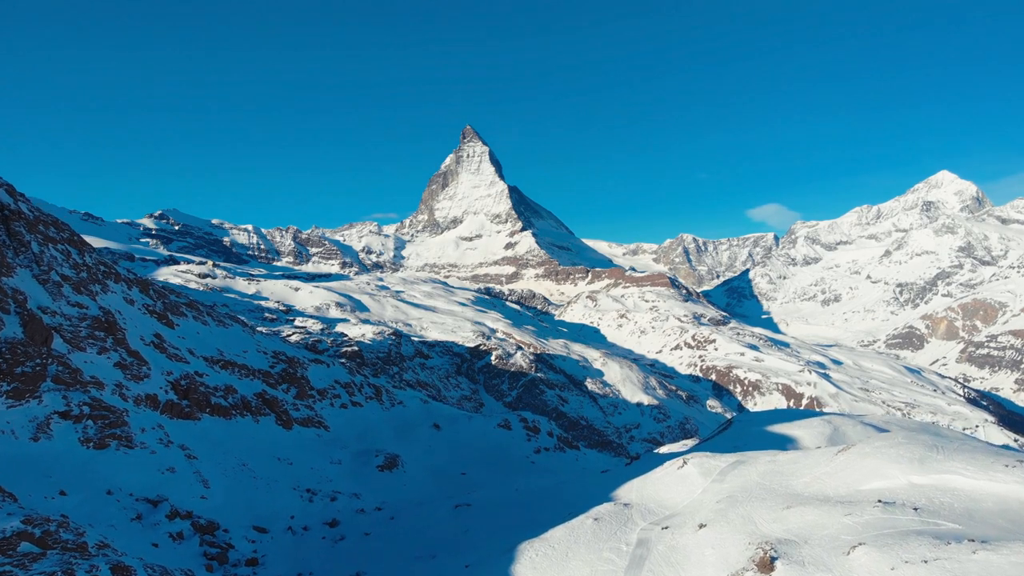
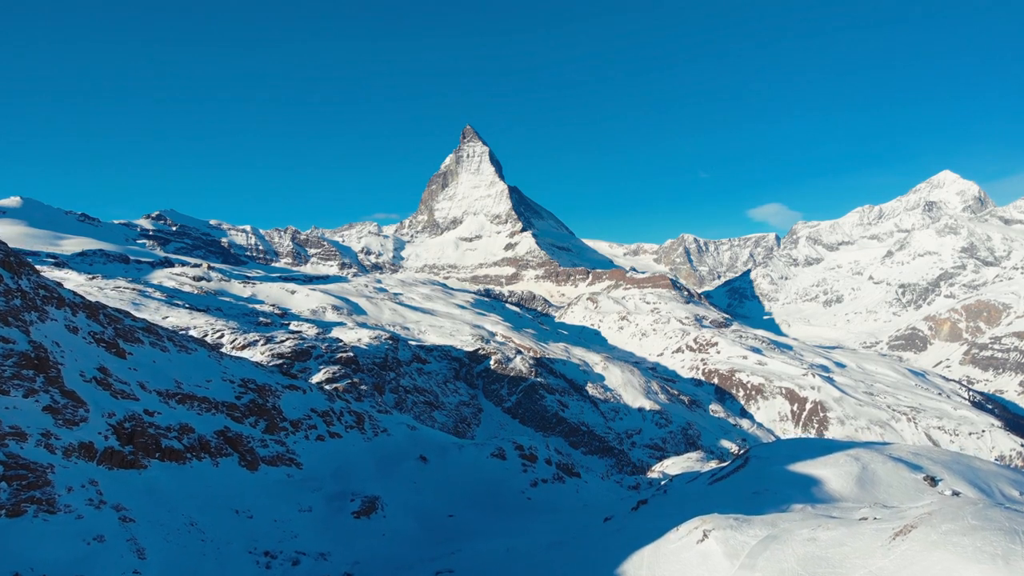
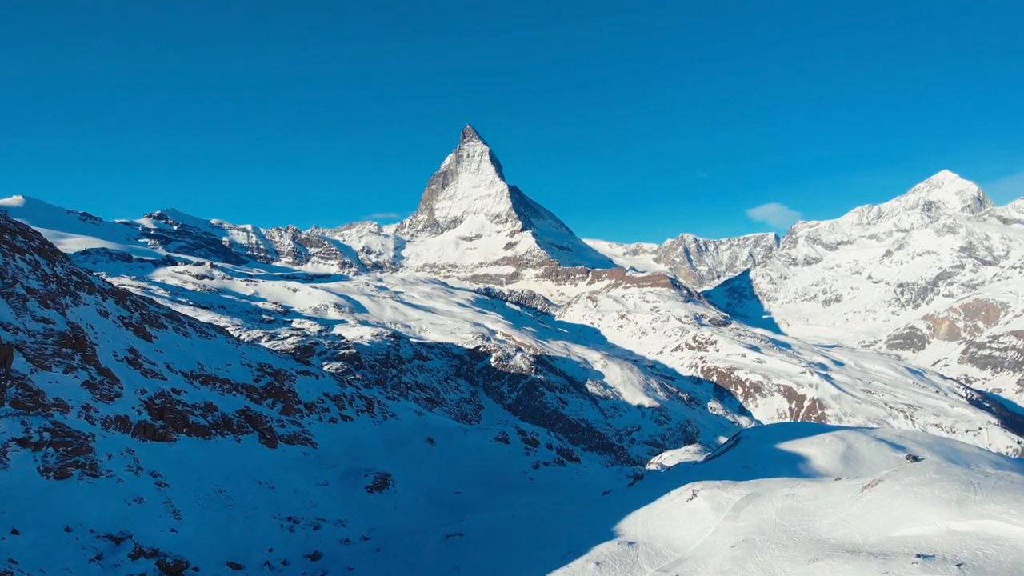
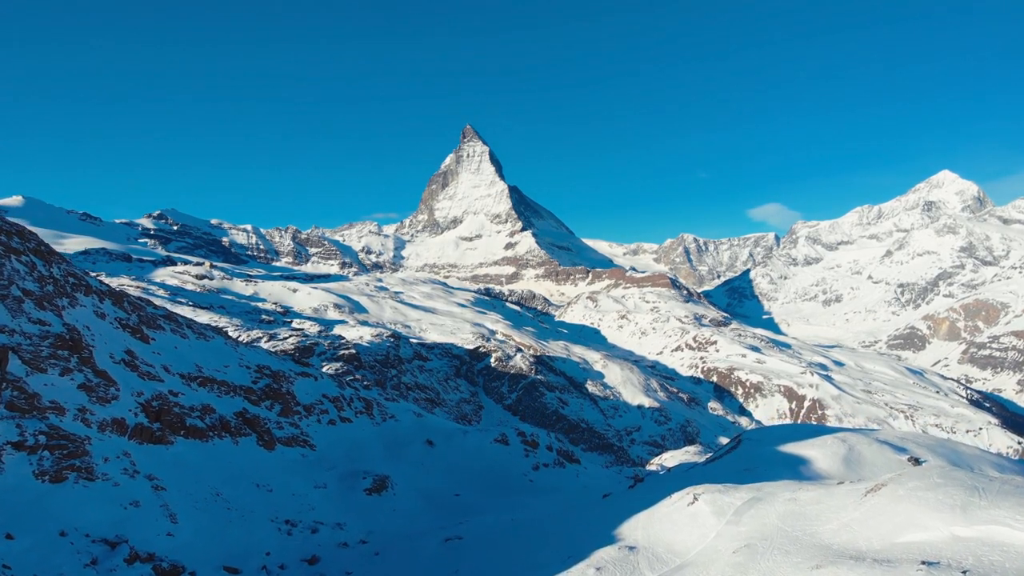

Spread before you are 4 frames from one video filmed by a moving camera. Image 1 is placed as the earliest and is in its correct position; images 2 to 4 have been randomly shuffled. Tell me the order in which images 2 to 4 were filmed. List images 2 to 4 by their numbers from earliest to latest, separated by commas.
3, 4, 2
